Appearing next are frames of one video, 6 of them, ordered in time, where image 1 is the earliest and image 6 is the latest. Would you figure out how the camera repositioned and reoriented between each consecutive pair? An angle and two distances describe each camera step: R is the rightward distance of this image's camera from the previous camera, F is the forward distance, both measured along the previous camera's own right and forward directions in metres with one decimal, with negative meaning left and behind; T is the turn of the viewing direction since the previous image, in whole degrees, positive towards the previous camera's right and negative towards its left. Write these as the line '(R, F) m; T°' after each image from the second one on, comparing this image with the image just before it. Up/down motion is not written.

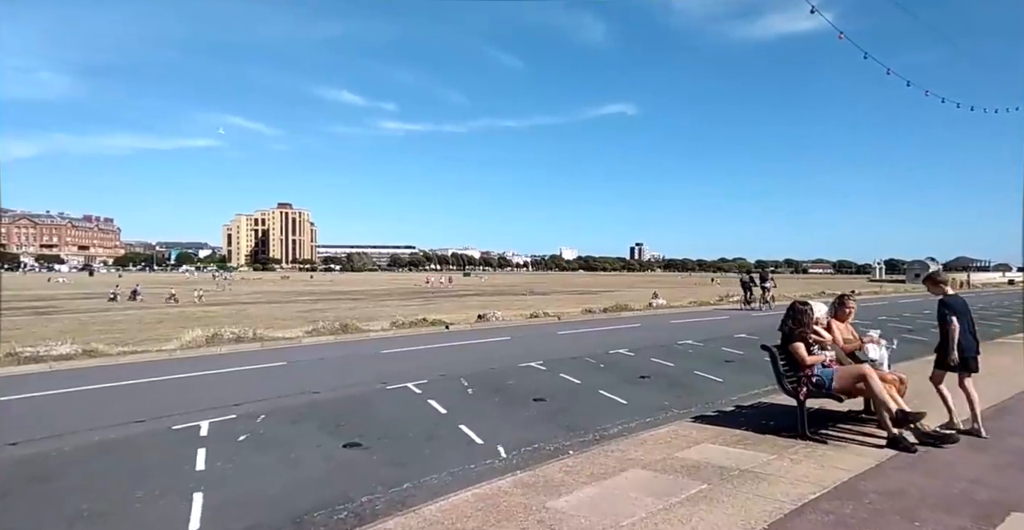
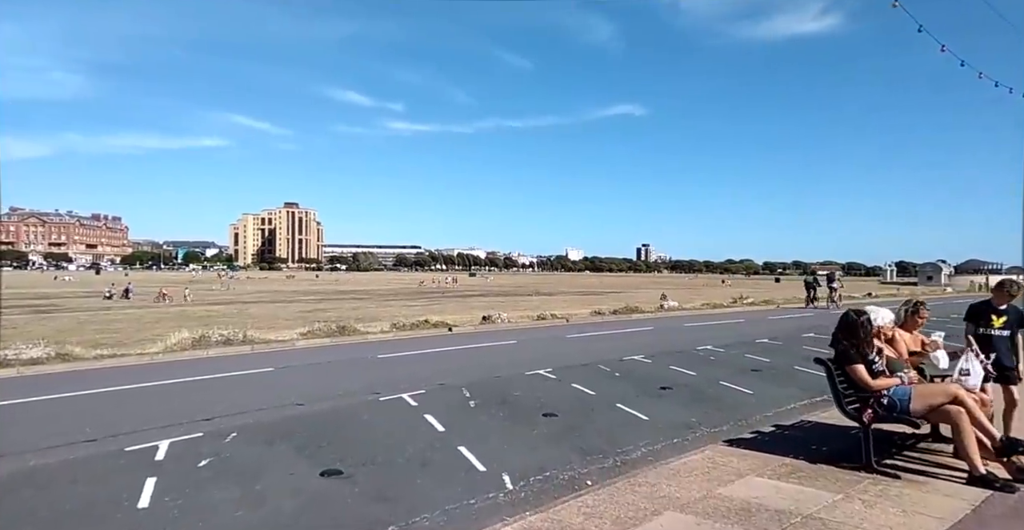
(0.0, +1.0) m; -1°
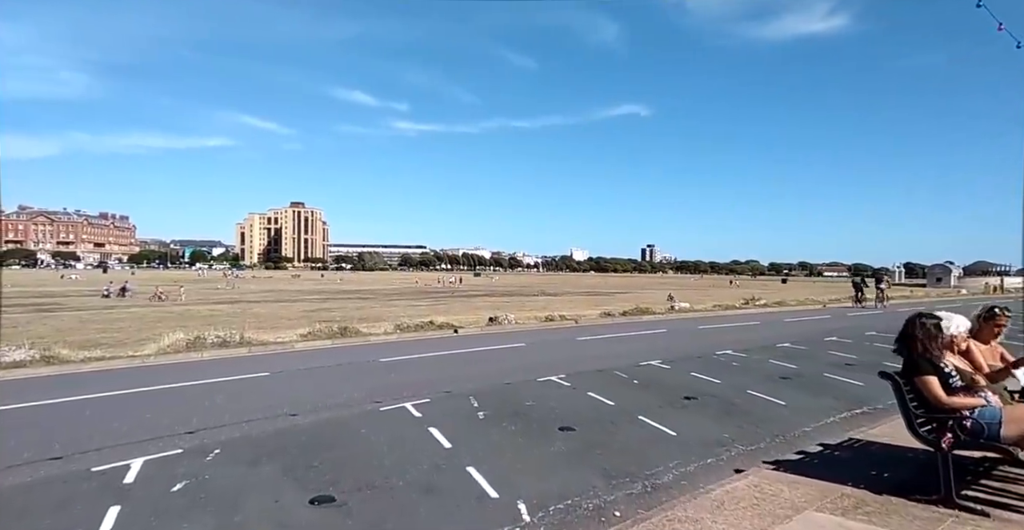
(-0.1, +0.7) m; -1°
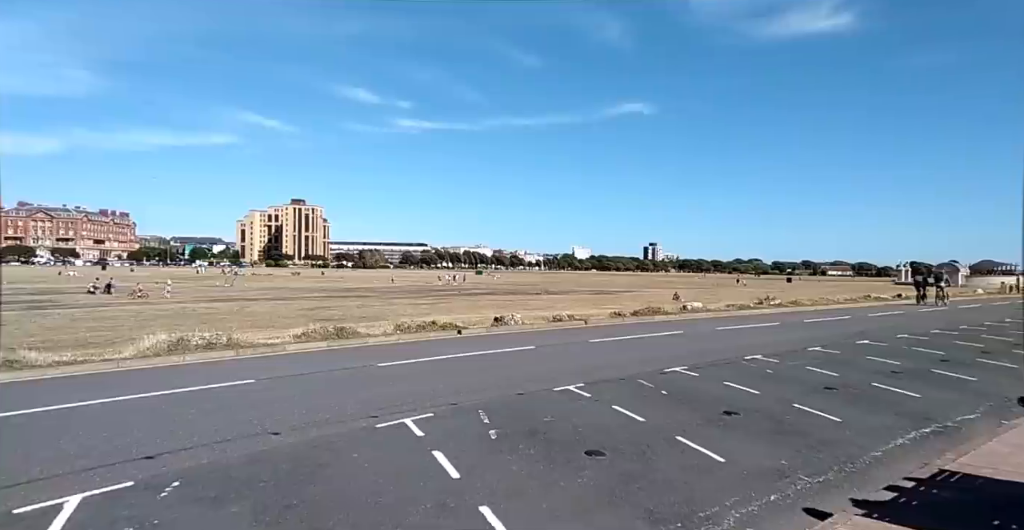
(-0.2, +1.0) m; 0°
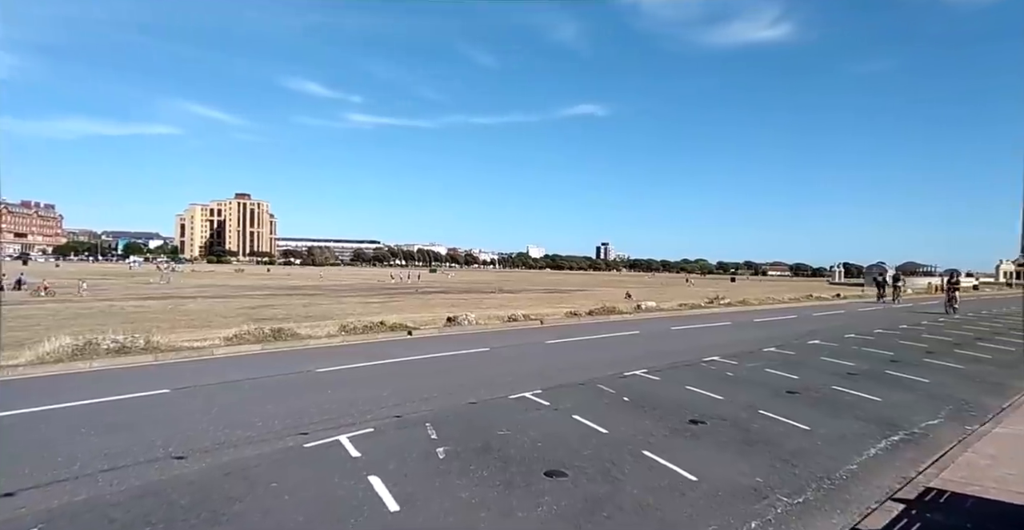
(0.0, +0.7) m; +5°
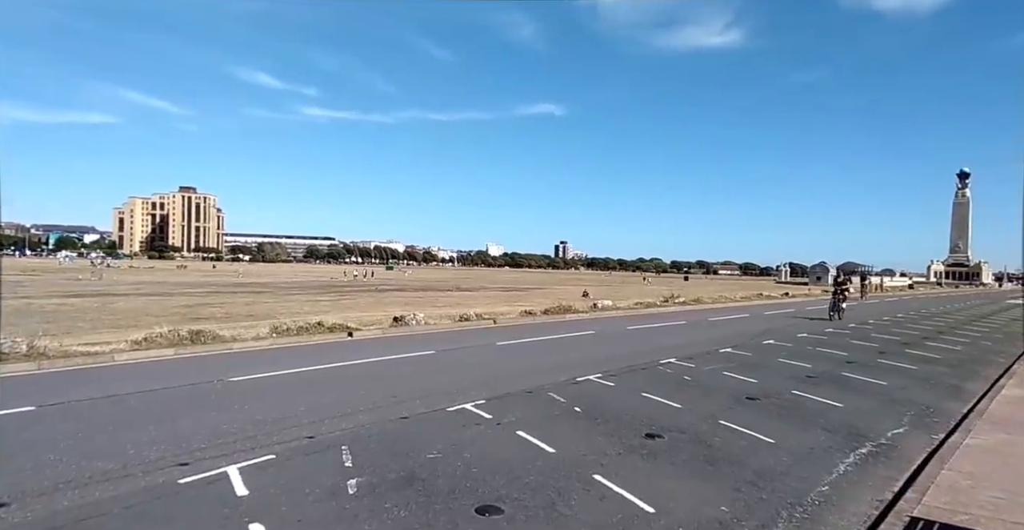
(+0.3, +0.9) m; +4°
